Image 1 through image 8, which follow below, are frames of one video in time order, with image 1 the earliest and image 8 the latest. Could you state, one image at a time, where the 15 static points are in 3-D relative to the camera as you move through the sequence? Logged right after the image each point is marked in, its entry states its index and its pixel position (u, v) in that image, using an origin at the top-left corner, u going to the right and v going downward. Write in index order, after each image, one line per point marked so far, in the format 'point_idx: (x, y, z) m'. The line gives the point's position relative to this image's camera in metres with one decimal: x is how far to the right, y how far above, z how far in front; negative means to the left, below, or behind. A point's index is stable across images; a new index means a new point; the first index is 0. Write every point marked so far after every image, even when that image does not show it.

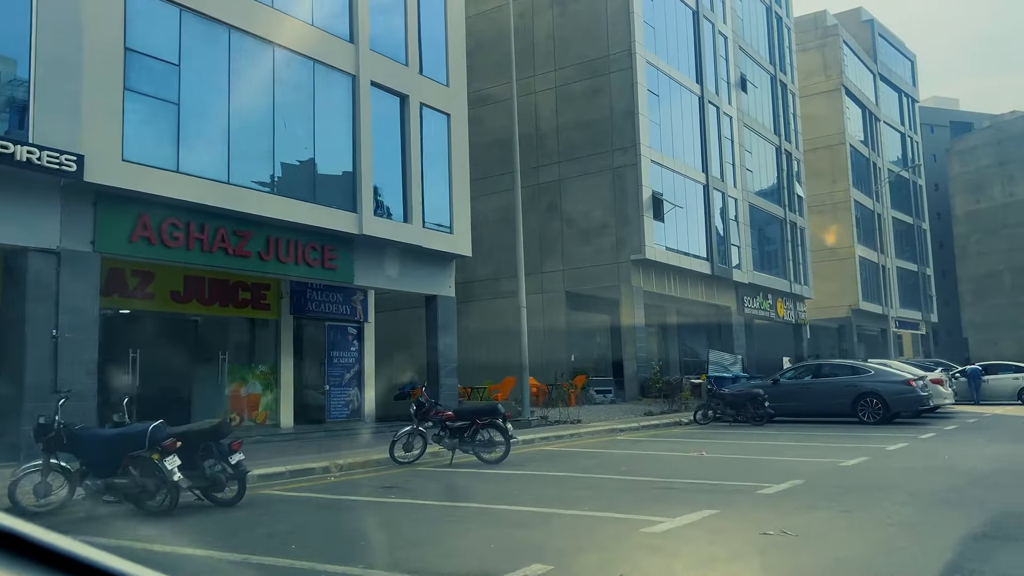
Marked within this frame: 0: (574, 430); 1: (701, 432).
0: (+1.5, -3.3, +19.5) m
1: (+4.5, -3.5, +19.9) m
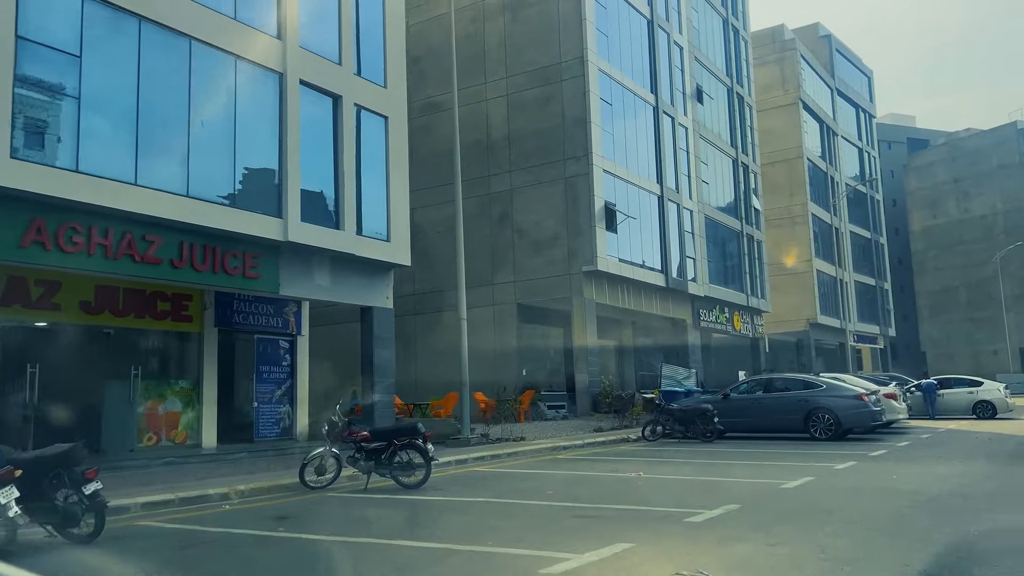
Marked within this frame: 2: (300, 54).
0: (0.0, -3.6, +18.5) m
1: (+3.1, -3.7, +19.1) m
2: (-4.7, +5.2, +18.3) m
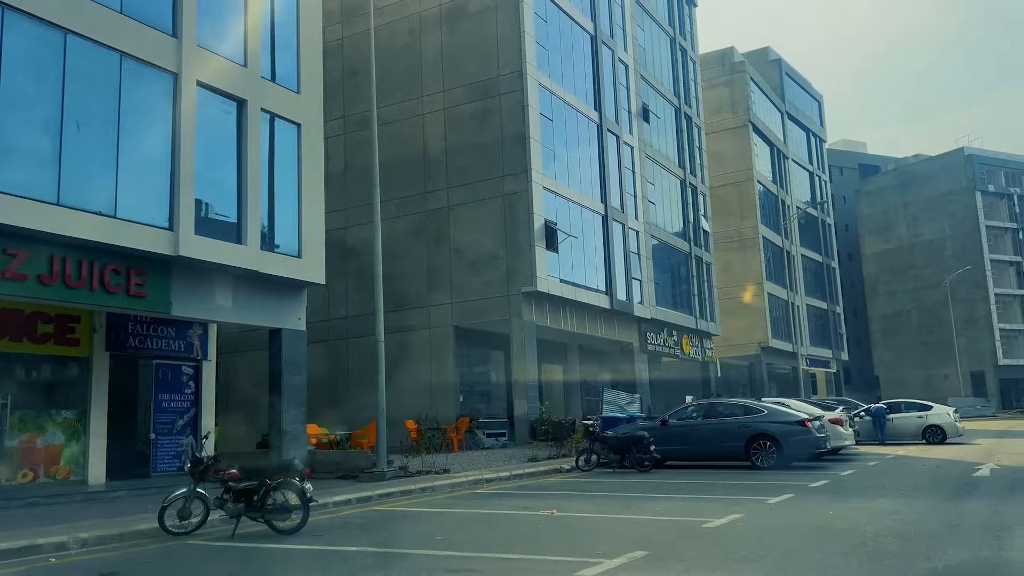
0: (-1.7, -4.0, +17.0) m
1: (+1.4, -4.2, +17.7) m
2: (-6.4, +4.8, +16.9) m
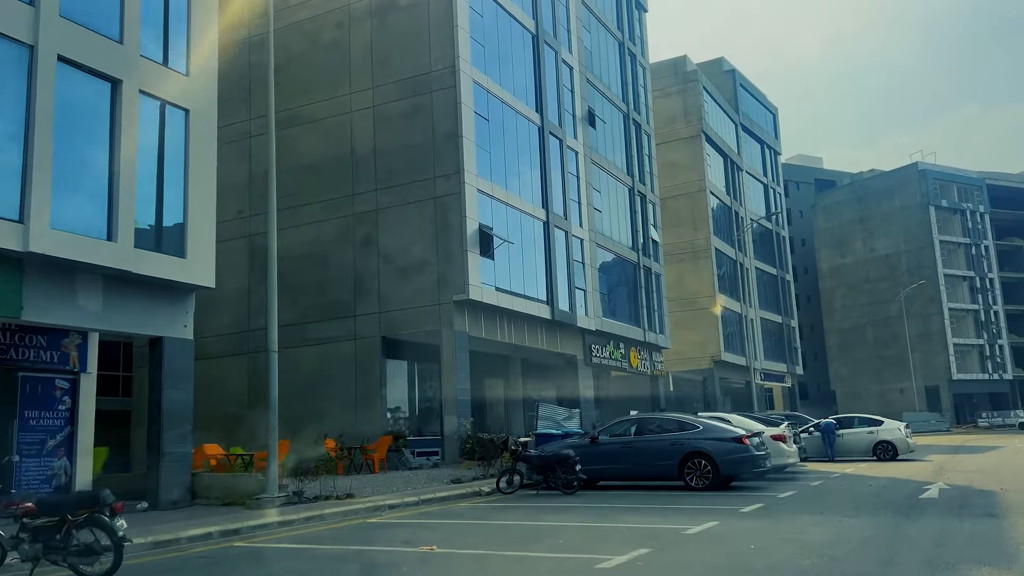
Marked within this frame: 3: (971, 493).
0: (-3.4, -4.0, +15.1) m
1: (-0.4, -4.2, +16.0) m
2: (-8.2, +4.8, +15.0) m
3: (+9.0, -4.0, +16.2) m
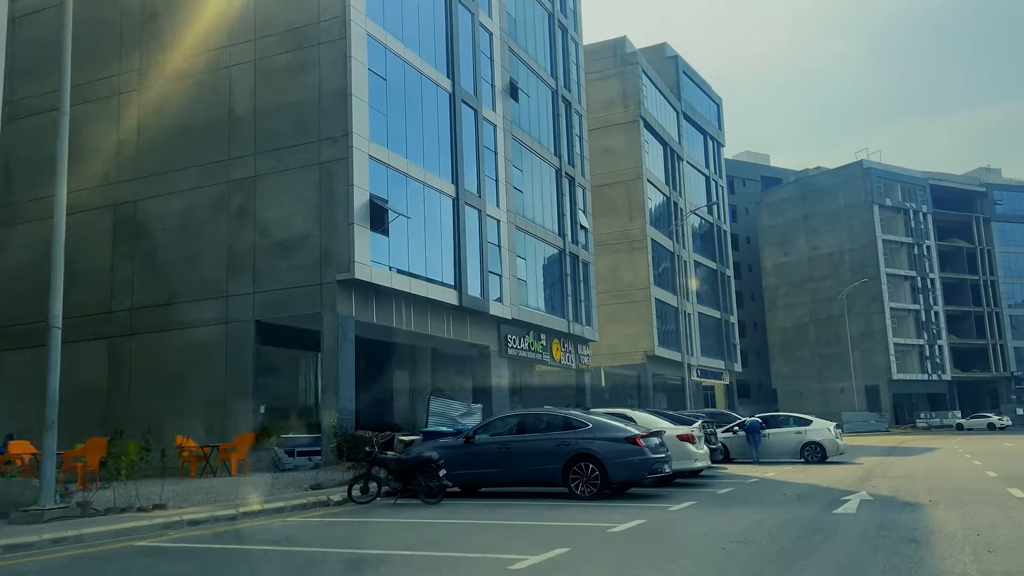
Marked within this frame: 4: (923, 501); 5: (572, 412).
0: (-6.0, -3.4, +12.0) m
1: (-3.0, -3.7, +13.0) m
2: (-10.5, +5.5, +11.6) m
3: (+6.4, -3.6, +13.7) m
4: (+7.0, -3.6, +14.0) m
5: (+1.1, -2.4, +15.9) m
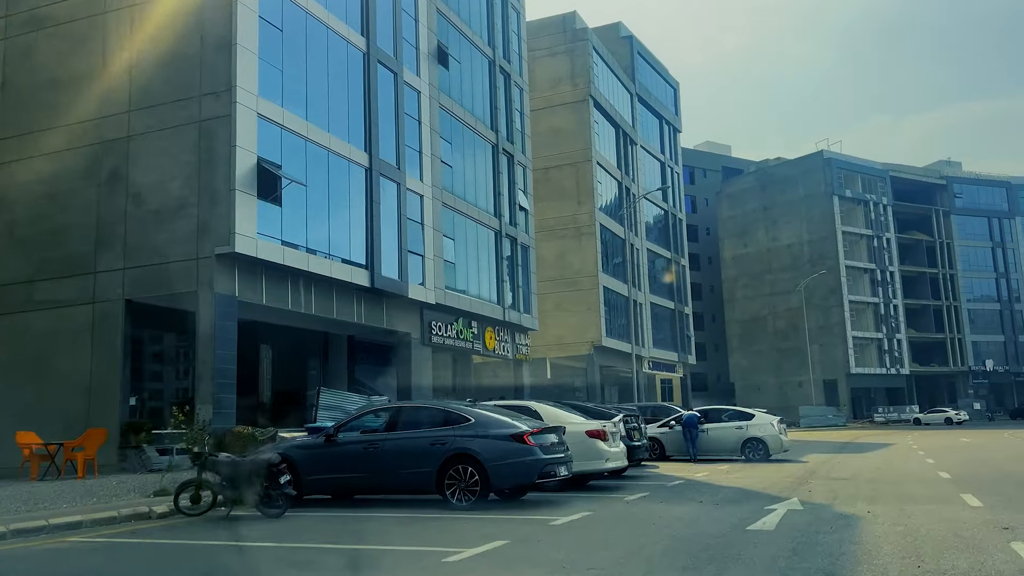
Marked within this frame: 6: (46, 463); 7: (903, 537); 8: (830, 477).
0: (-7.9, -2.9, +9.2) m
1: (-5.0, -3.2, +10.3) m
2: (-12.4, +6.0, +8.5) m
3: (+4.4, -3.2, +11.3) m
4: (+4.9, -3.2, +11.7) m
5: (-1.0, -1.9, +13.3) m
6: (-10.1, -3.8, +17.9) m
7: (+4.4, -2.8, +9.3) m
8: (+6.9, -4.1, +17.9) m
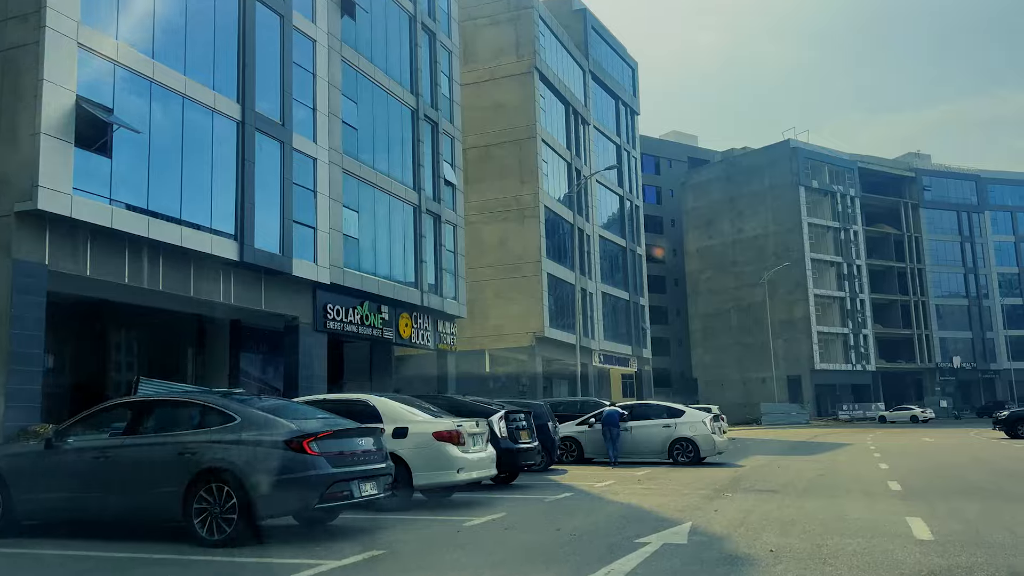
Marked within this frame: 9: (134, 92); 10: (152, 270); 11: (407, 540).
0: (-10.3, -2.3, +5.4) m
1: (-7.4, -2.5, +6.6) m
2: (-14.7, +6.7, +4.6) m
3: (+1.9, -2.6, +7.9) m
4: (+2.5, -2.6, +8.3) m
5: (-3.5, -1.3, +9.7) m
6: (-12.7, -3.1, +14.1) m
7: (+2.1, -2.3, +5.9) m
8: (+4.3, -3.5, +14.5) m
9: (-8.7, +4.5, +18.8) m
10: (-8.6, +0.5, +19.5) m
11: (-1.2, -3.0, +9.9) m
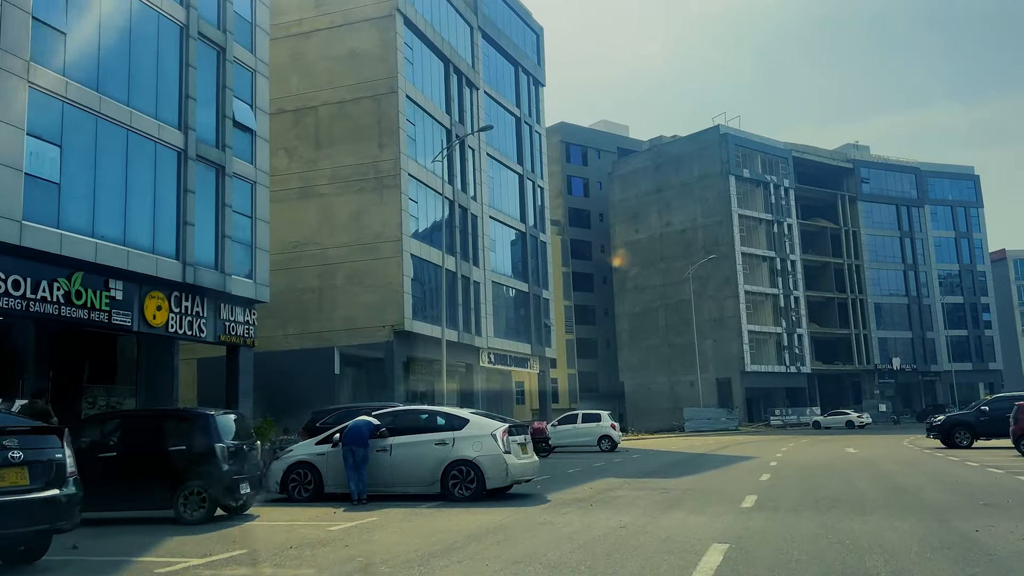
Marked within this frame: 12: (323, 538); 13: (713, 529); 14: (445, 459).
0: (-14.7, -1.2, -2.5) m
1: (-11.9, -1.5, -1.2) m
2: (-19.1, +7.7, -3.5) m
3: (-2.7, -1.6, +0.7) m
4: (-2.1, -1.6, +1.0) m
5: (-8.1, -0.3, +2.2) m
6: (-17.6, -2.1, +6.1) m
7: (-2.4, -1.3, -1.3) m
8: (-0.6, -2.6, +7.4) m
9: (-13.9, +5.4, +11.1) m
10: (-13.8, +1.4, +11.7) m
11: (-5.9, -2.0, +2.5) m
12: (-2.3, -3.1, +10.5) m
13: (+2.7, -3.1, +10.5) m
14: (-1.2, -2.9, +13.9) m
